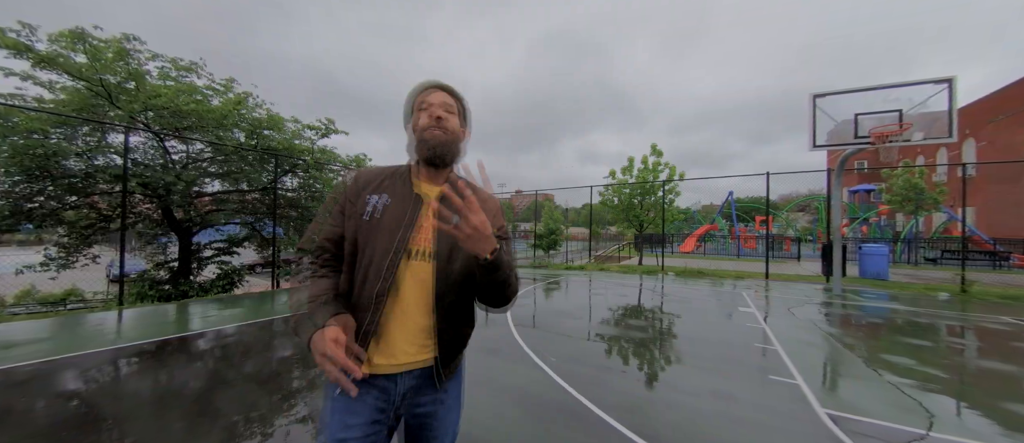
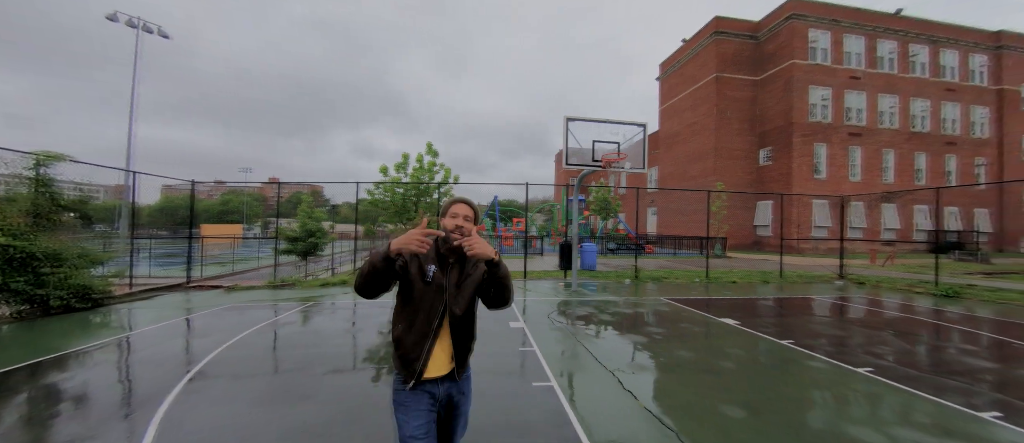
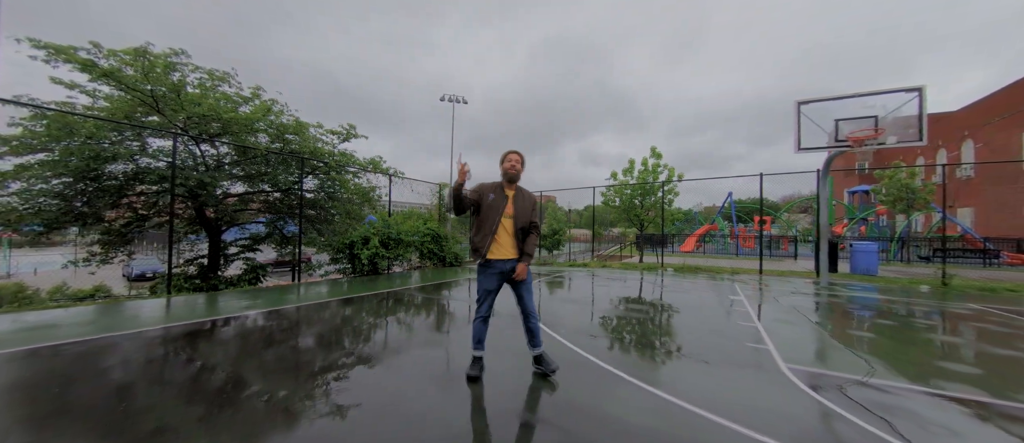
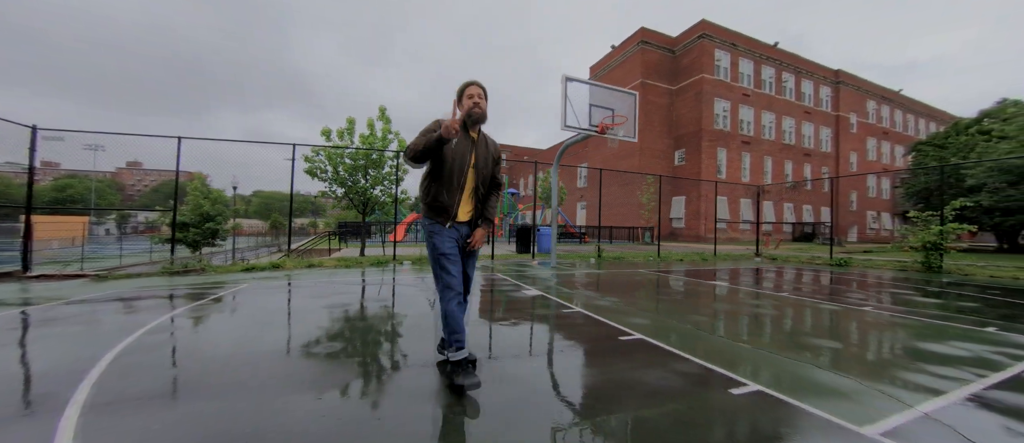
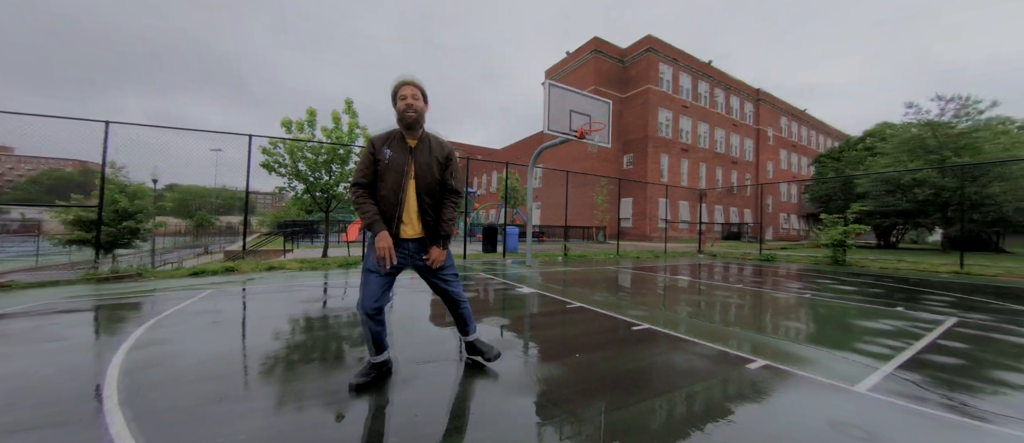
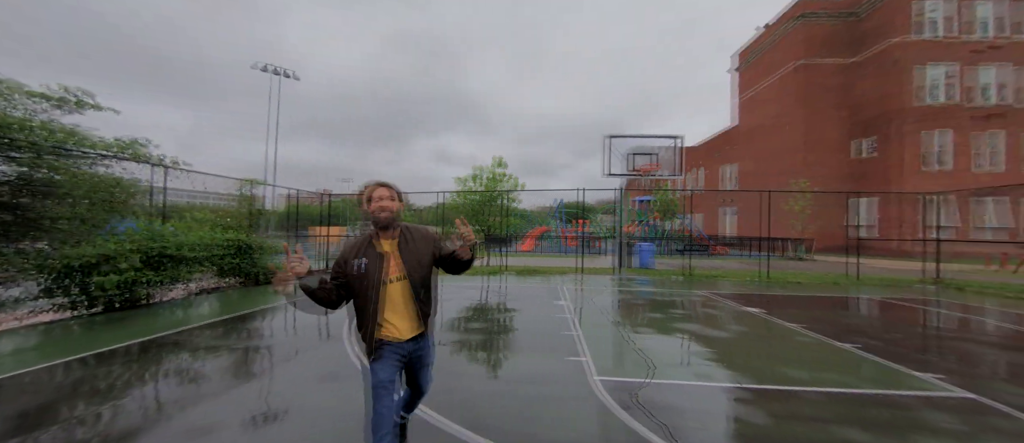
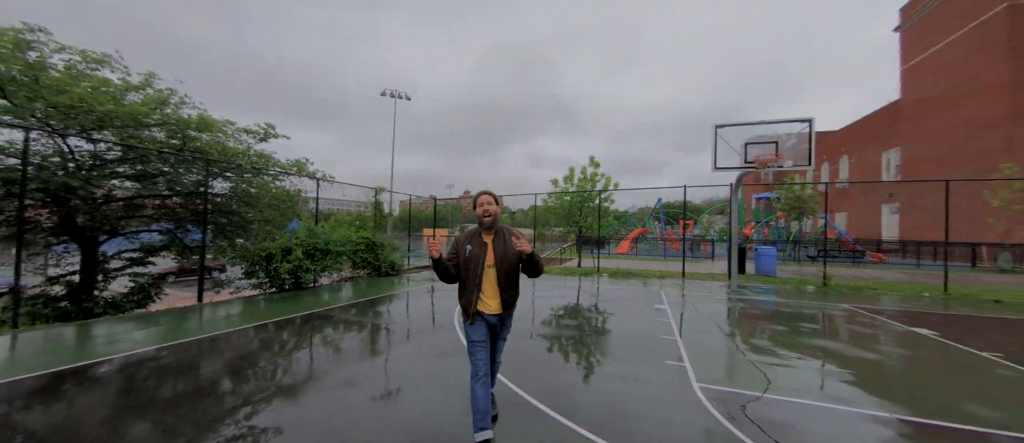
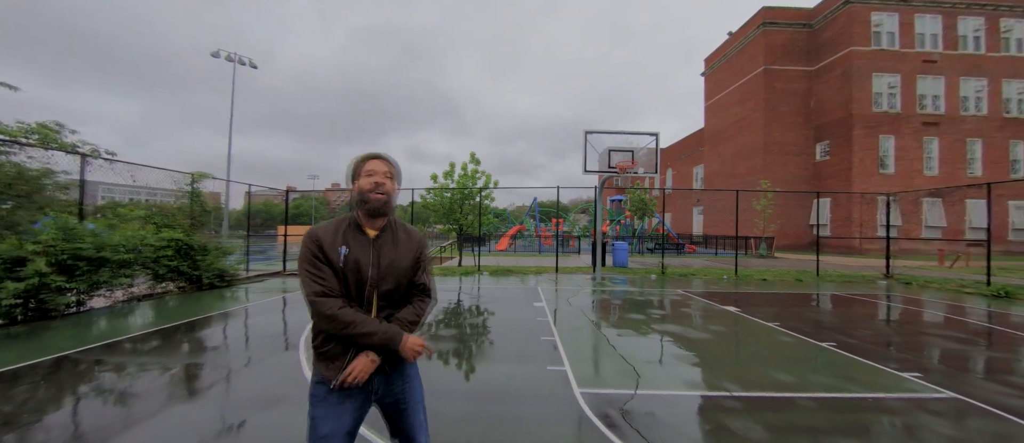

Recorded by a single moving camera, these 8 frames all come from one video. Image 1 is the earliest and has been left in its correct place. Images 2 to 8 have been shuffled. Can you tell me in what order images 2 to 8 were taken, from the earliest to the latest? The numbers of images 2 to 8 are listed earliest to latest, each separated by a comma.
3, 7, 6, 8, 2, 4, 5
